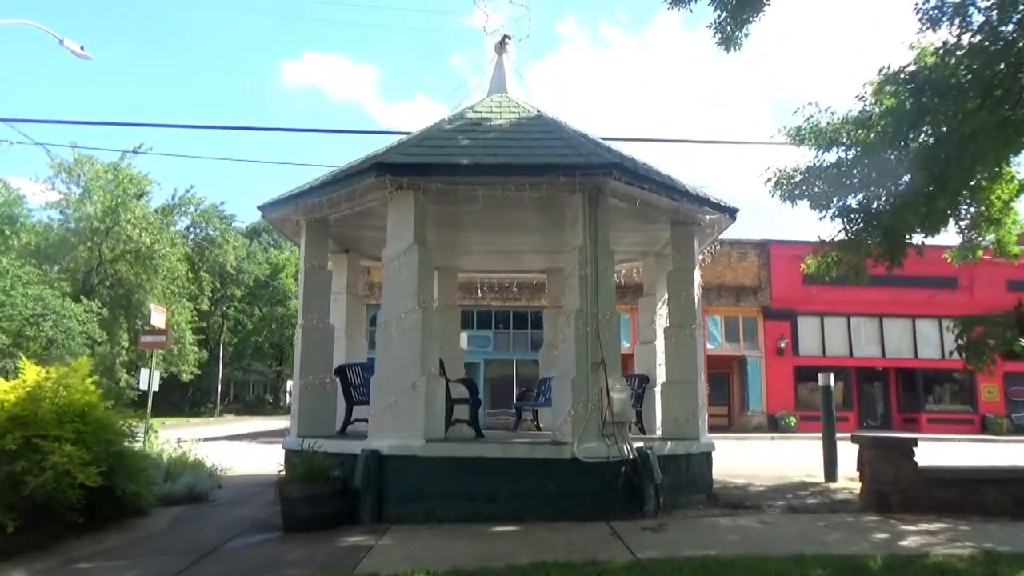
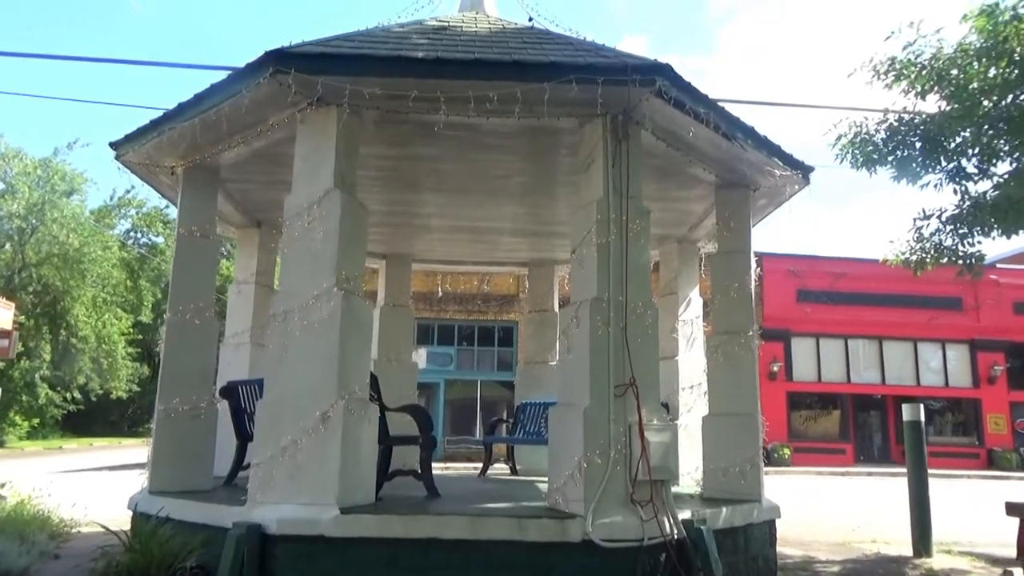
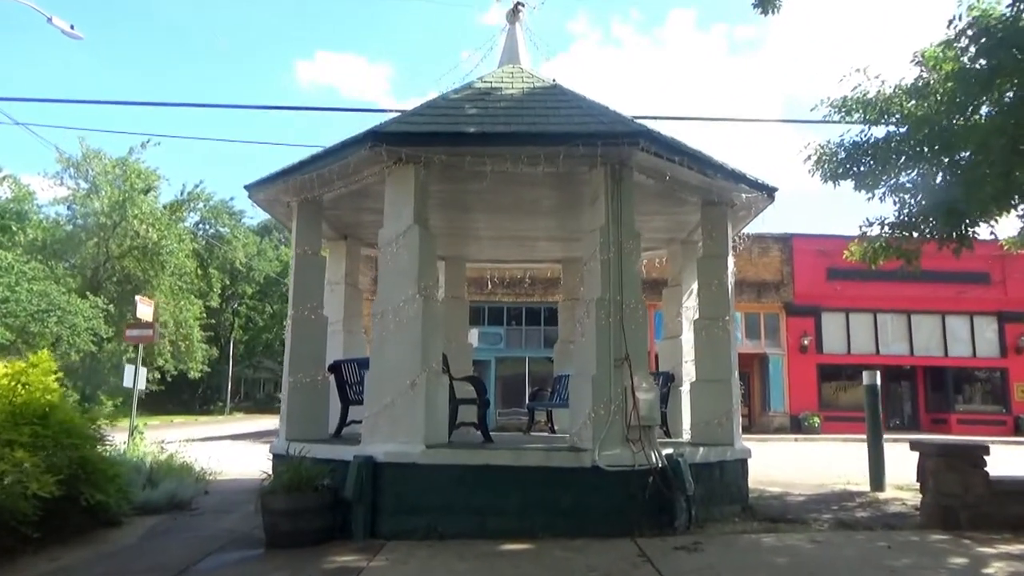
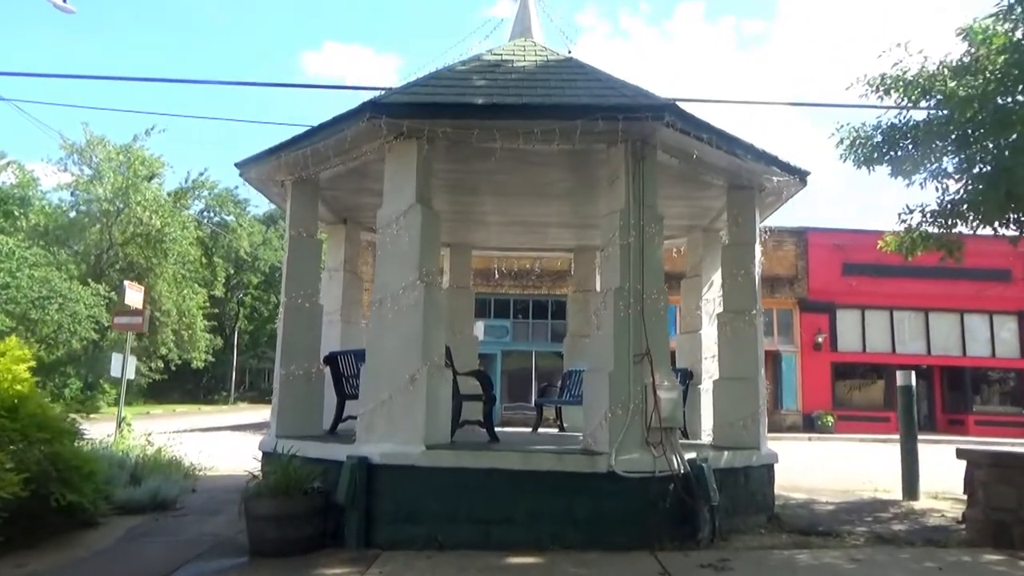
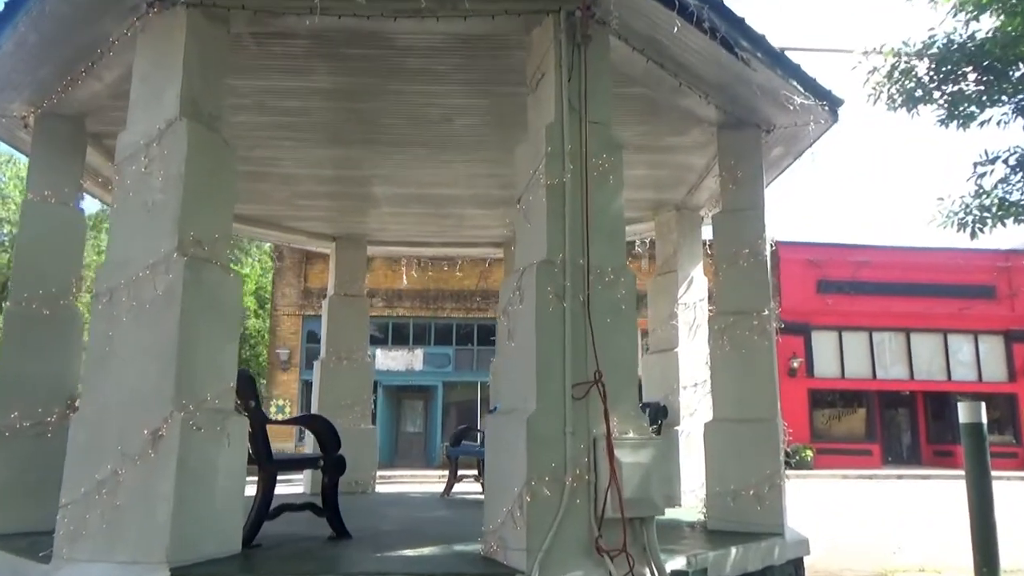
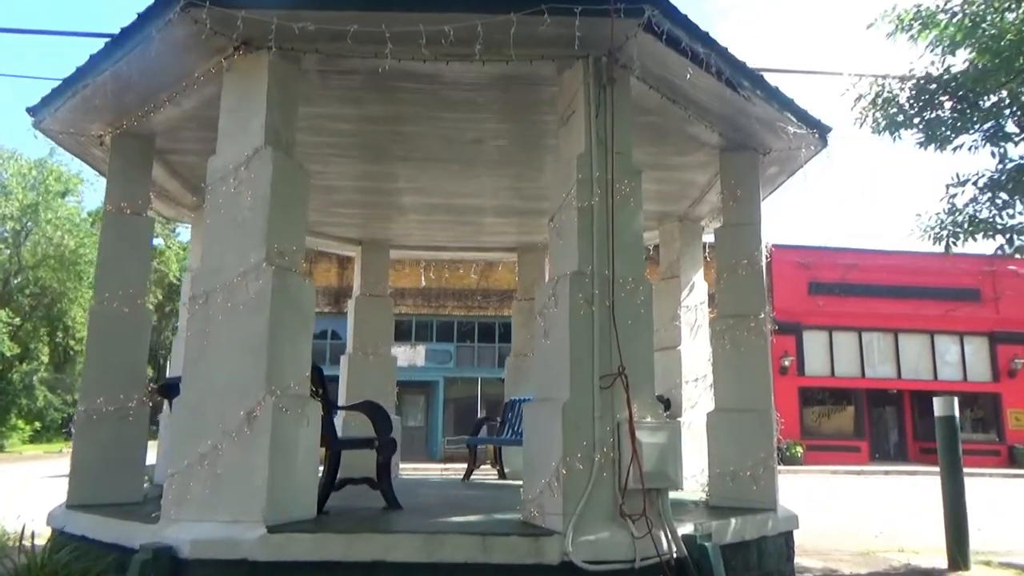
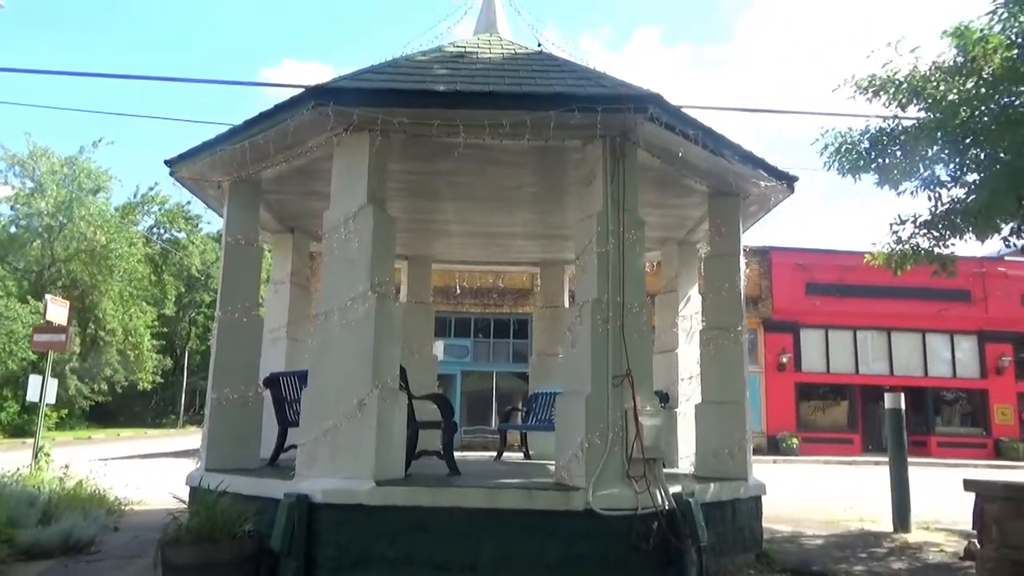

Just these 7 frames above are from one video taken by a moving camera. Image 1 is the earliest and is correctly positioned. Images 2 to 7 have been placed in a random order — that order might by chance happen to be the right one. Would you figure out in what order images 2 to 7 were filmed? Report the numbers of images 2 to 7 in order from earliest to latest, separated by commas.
3, 4, 7, 2, 6, 5
